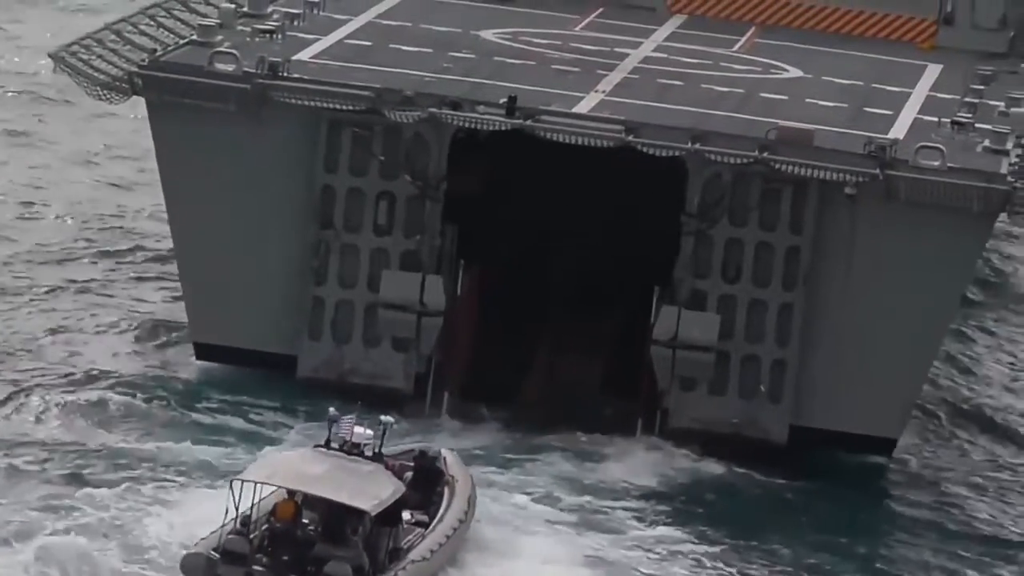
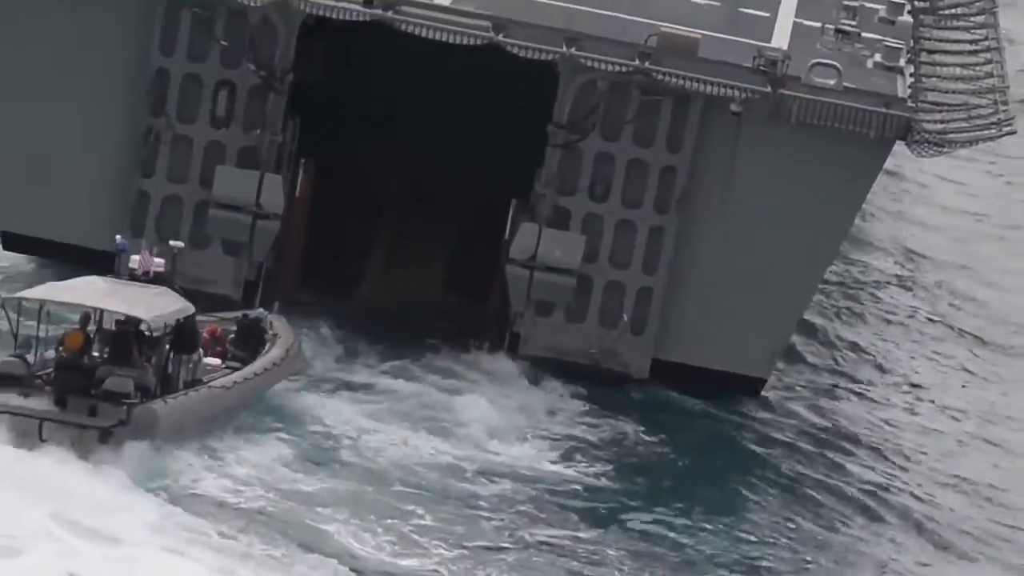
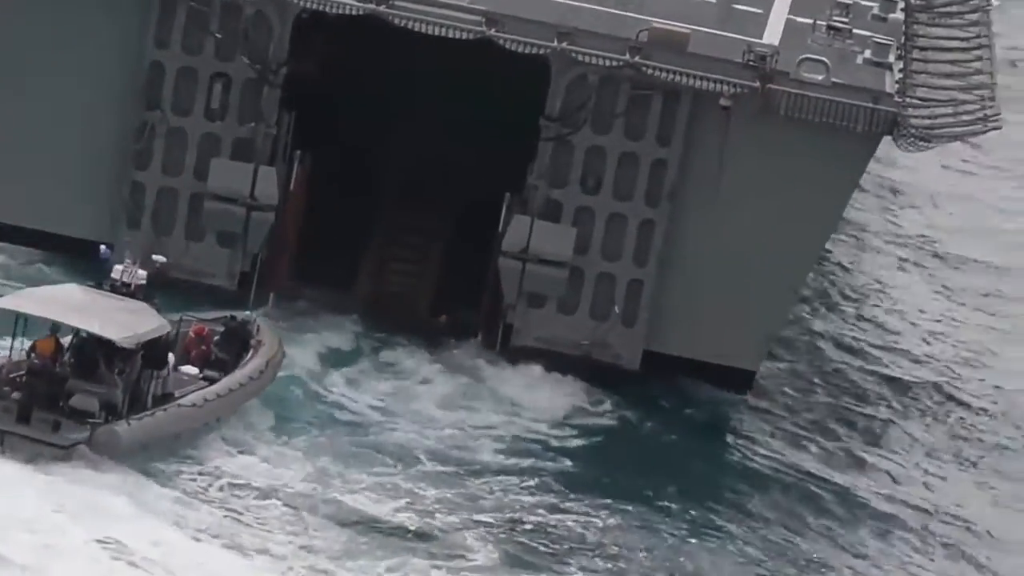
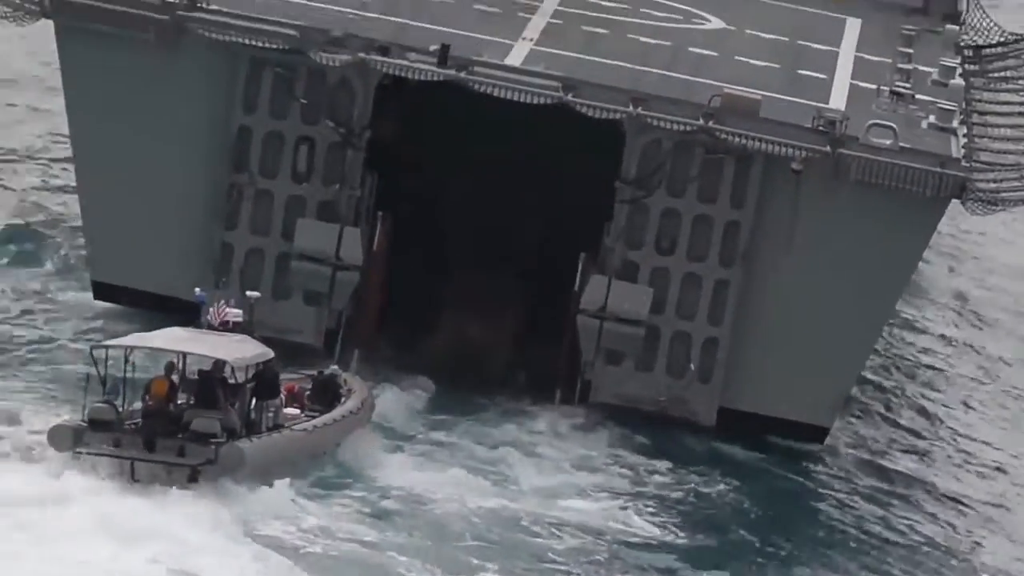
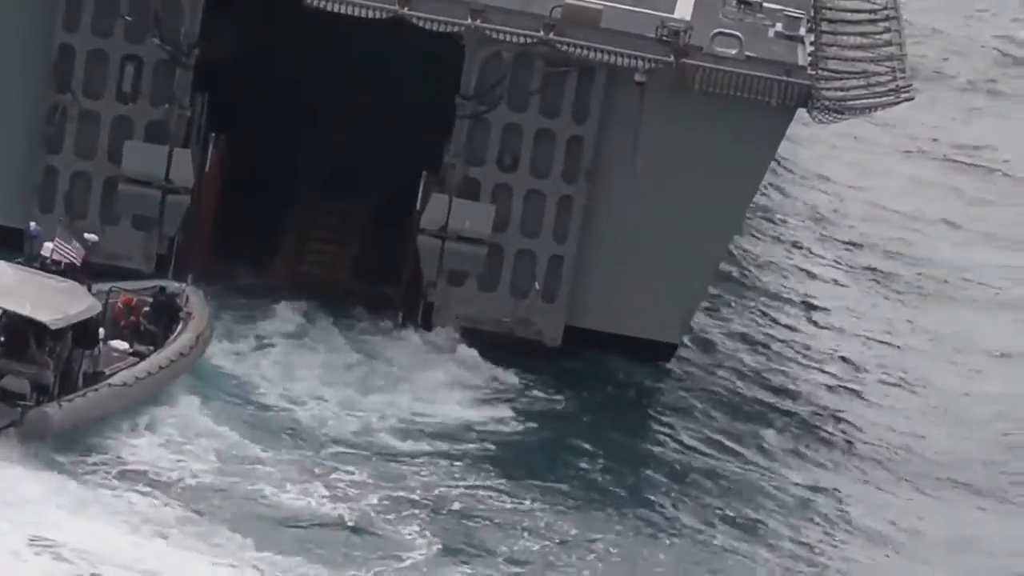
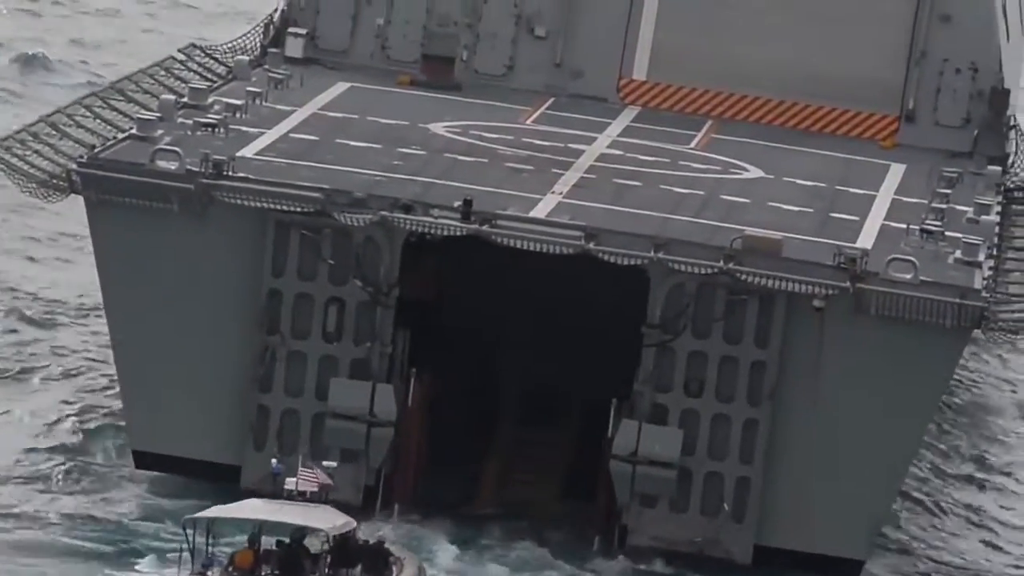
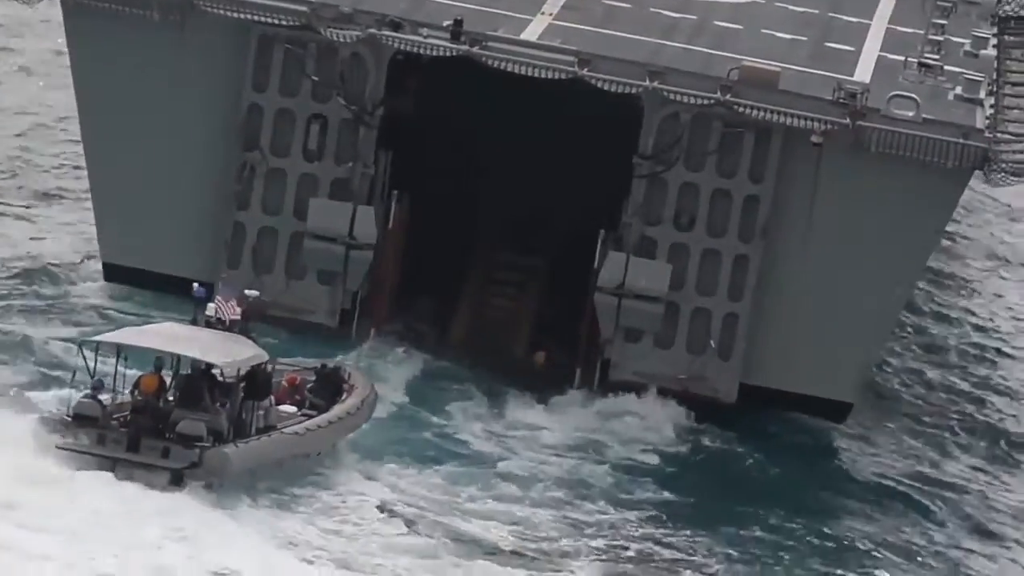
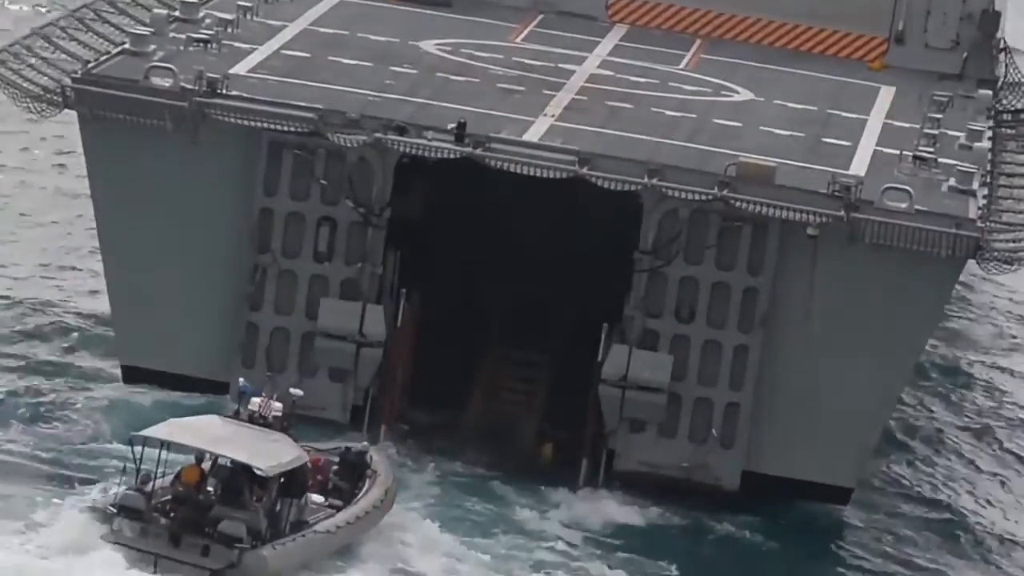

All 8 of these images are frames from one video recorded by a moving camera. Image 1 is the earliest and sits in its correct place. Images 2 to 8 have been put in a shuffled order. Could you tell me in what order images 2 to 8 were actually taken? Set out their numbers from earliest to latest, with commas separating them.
6, 8, 7, 3, 5, 2, 4
